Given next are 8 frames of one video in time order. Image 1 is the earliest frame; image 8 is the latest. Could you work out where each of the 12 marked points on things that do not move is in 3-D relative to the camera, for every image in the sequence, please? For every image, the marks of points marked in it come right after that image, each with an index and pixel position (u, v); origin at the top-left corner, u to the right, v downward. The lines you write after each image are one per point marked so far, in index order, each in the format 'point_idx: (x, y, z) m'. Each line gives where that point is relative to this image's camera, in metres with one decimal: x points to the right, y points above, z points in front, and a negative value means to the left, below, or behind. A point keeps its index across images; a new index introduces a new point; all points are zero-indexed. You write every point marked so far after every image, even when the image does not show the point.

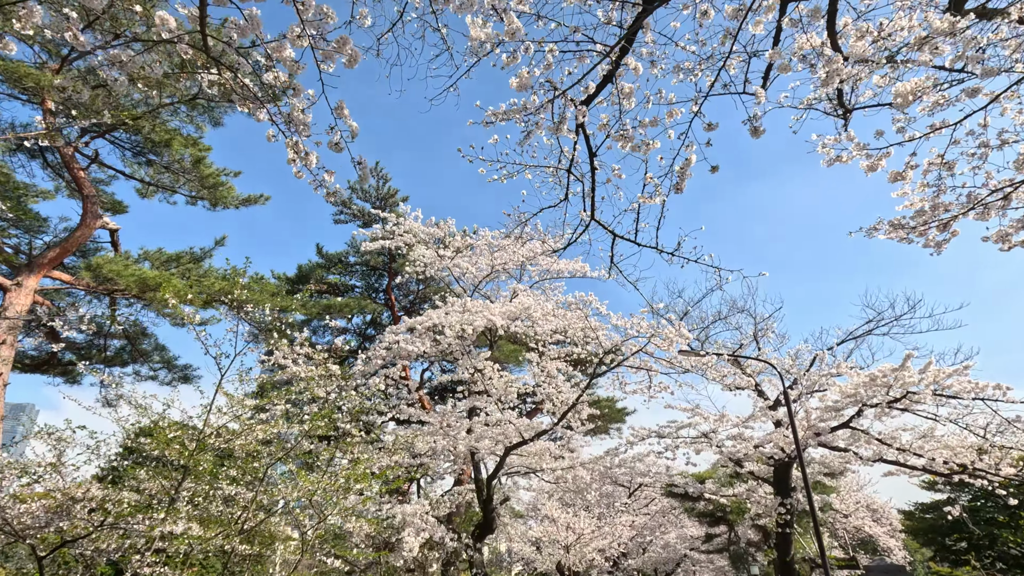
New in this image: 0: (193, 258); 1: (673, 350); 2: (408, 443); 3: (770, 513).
0: (-5.4, +0.5, +9.0) m
1: (+2.8, -1.0, +9.2) m
2: (-2.0, -3.0, +10.2) m
3: (+5.2, -4.5, +10.6) m
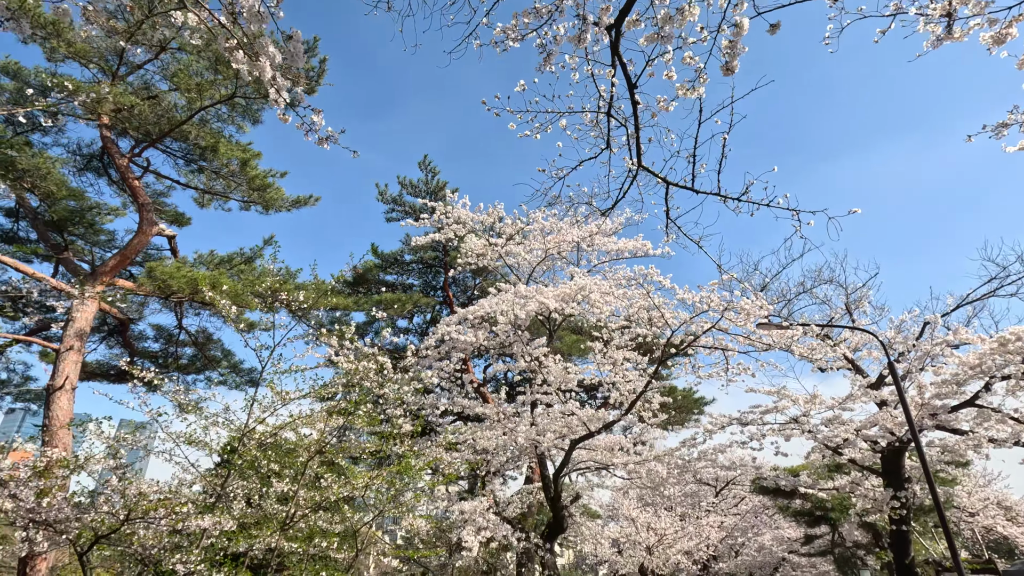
0: (-4.6, +0.5, +9.1) m
1: (+3.7, -0.5, +8.2) m
2: (-0.8, -2.8, +9.7) m
3: (+6.4, -3.8, +9.3) m
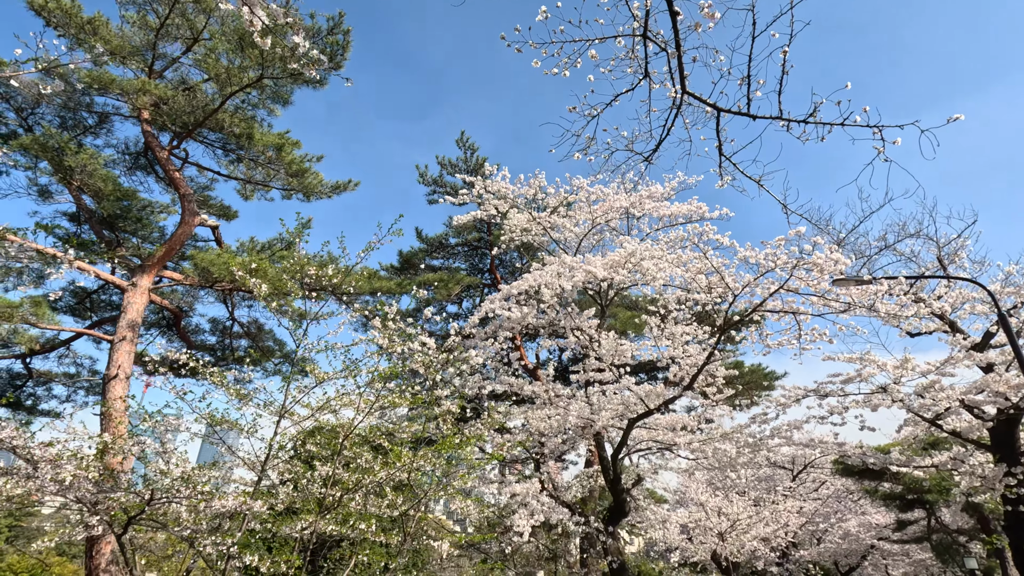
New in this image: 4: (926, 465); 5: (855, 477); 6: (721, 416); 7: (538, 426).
0: (-3.9, +0.7, +9.0) m
1: (+4.3, +0.1, +7.3) m
2: (+0.1, -2.3, +9.3) m
3: (+7.3, -3.0, +8.1) m
4: (+7.1, -3.0, +9.1) m
5: (+9.8, -5.4, +15.1) m
6: (+3.8, -2.3, +9.6) m
7: (+0.4, -2.5, +9.5) m
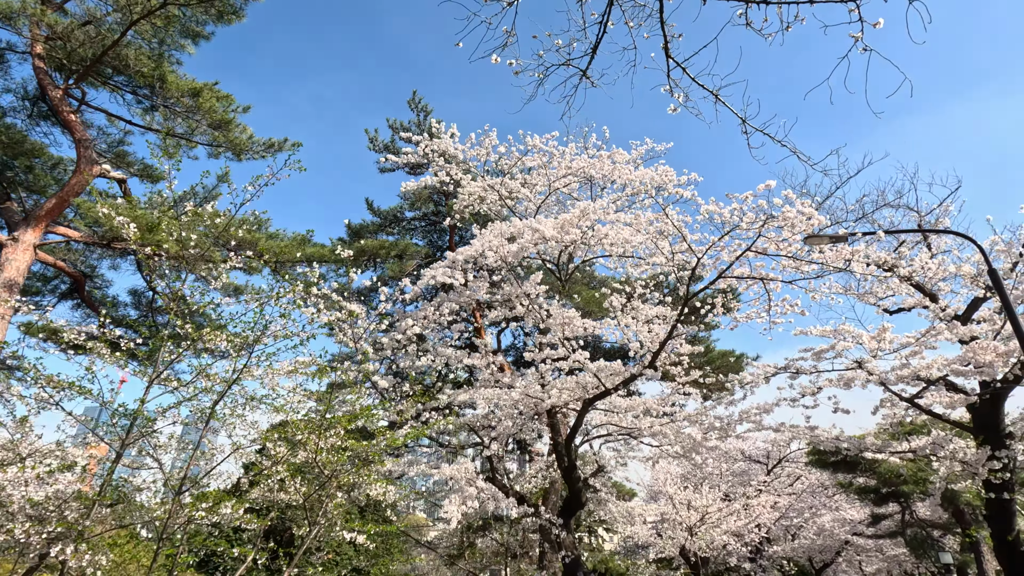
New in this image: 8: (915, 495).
0: (-4.7, +1.3, +8.0) m
1: (+3.5, +0.6, +6.5) m
2: (-0.8, -1.8, +8.5) m
3: (+6.5, -2.6, +7.4) m
4: (+6.2, -2.6, +8.4) m
5: (+8.7, -5.0, +14.5) m
6: (+2.9, -1.8, +8.8) m
7: (-0.5, -1.9, +8.6) m
8: (+10.4, -5.3, +13.6) m
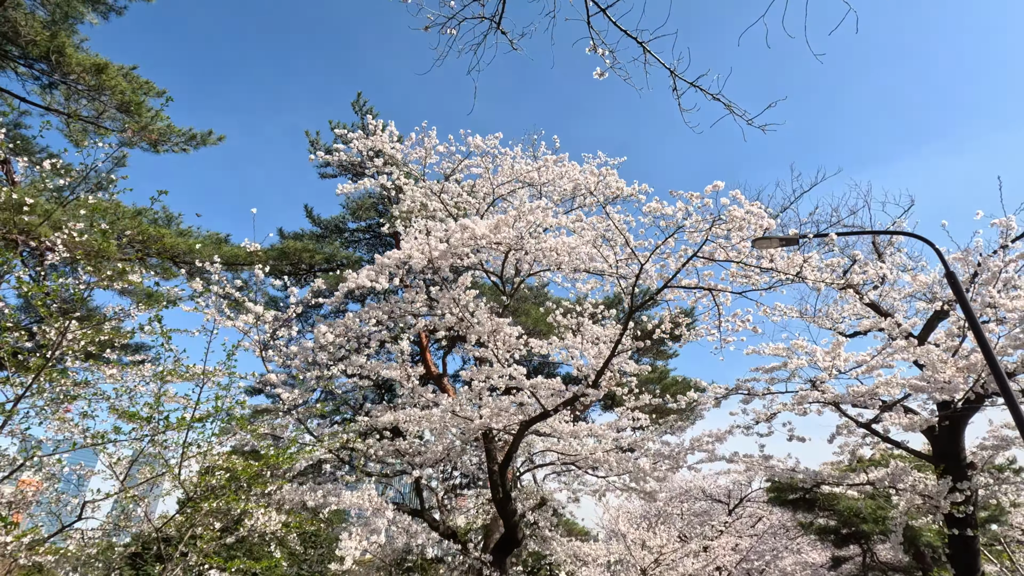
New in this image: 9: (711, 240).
0: (-5.6, +1.3, +7.1) m
1: (+2.6, +0.5, +6.0) m
2: (-1.8, -1.9, +7.6) m
3: (+5.5, -2.8, +6.9) m
4: (+5.2, -2.9, +7.9) m
5: (+7.2, -5.8, +13.9) m
6: (+1.8, -2.1, +8.1) m
7: (-1.5, -2.1, +7.7) m
8: (+9.0, -6.1, +13.1) m
9: (+2.2, +0.5, +6.0) m
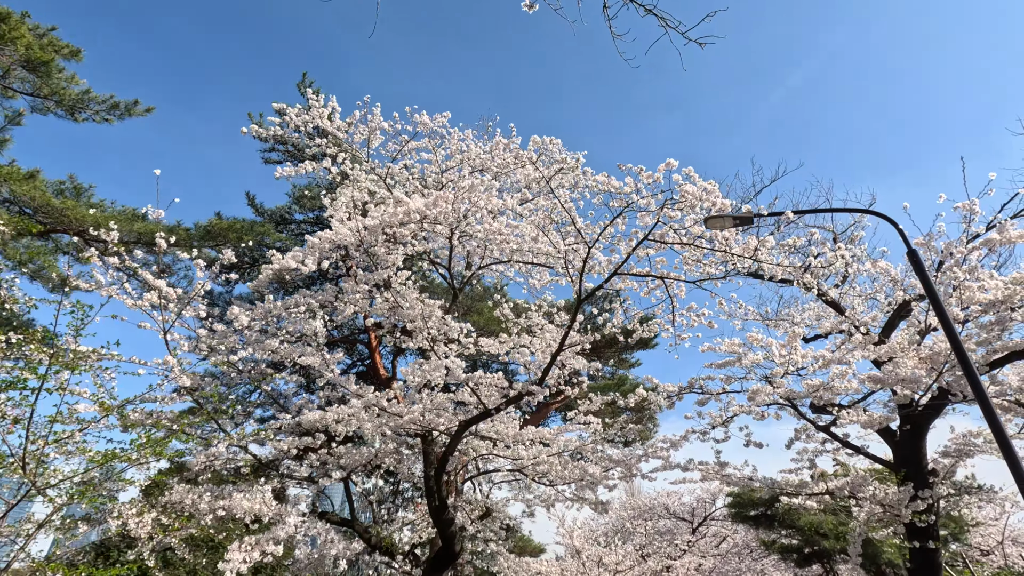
0: (-6.3, +1.7, +6.4) m
1: (+2.0, +0.6, +5.6) m
2: (-2.6, -1.7, +6.8) m
3: (+4.7, -2.8, +6.5) m
4: (+4.3, -2.9, +7.4) m
5: (+6.0, -6.0, +13.5) m
6: (+1.0, -2.0, +7.6) m
7: (-2.3, -1.9, +7.0) m
8: (+7.8, -6.3, +12.7) m
9: (+1.6, +0.7, +5.5) m
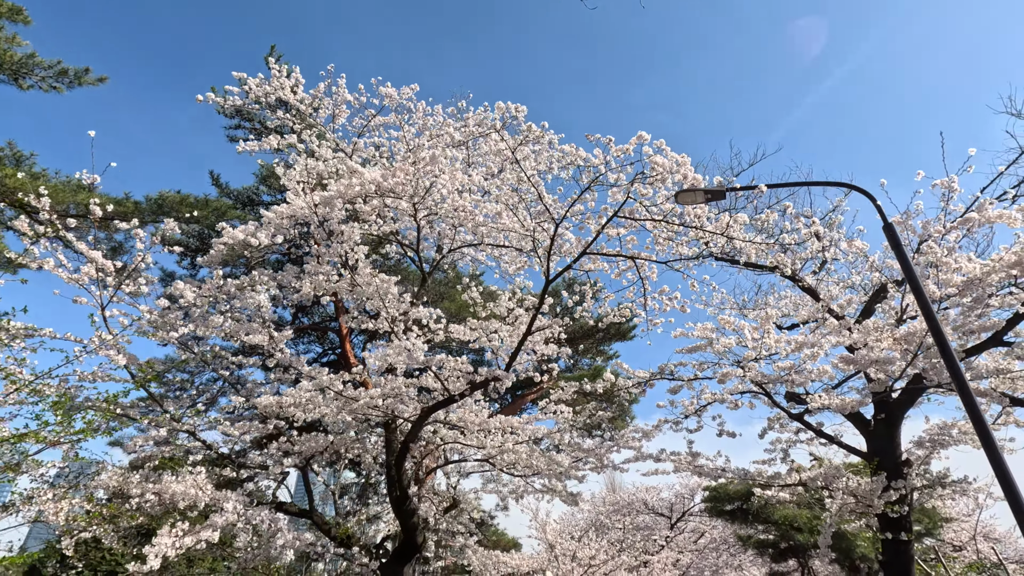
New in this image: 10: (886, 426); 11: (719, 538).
0: (-6.7, +2.0, +5.9) m
1: (+1.6, +0.8, +5.3) m
2: (-3.0, -1.4, +6.5) m
3: (+4.2, -2.6, +6.3) m
4: (+3.8, -2.7, +7.3) m
5: (+5.4, -5.8, +13.3) m
6: (+0.5, -1.7, +7.3) m
7: (-2.7, -1.6, +6.7) m
8: (+7.1, -6.2, +12.6) m
9: (+1.2, +0.9, +5.3) m
10: (+4.5, -1.7, +6.3) m
11: (+5.9, -7.2, +15.3) m
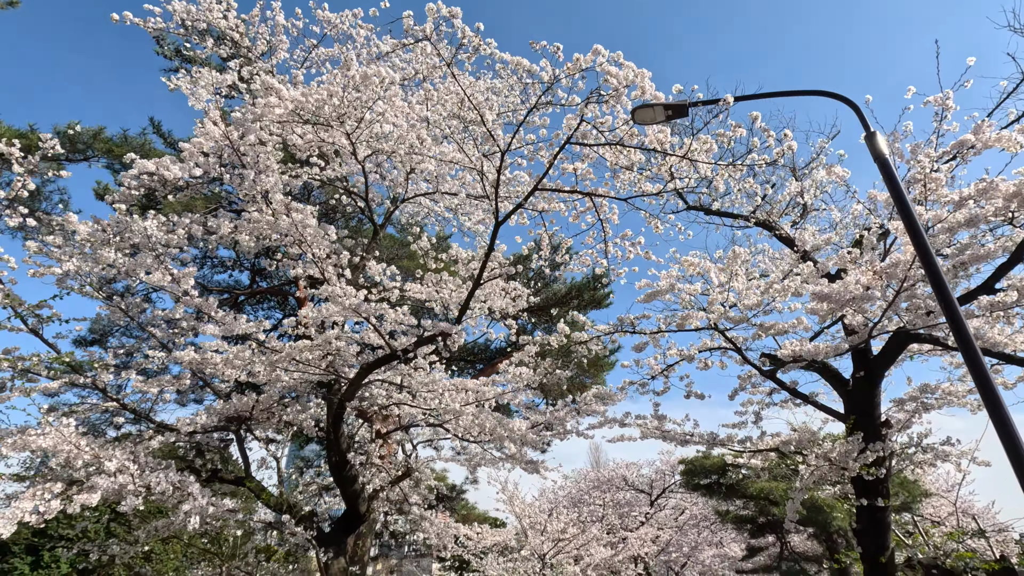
0: (-7.2, +2.6, +5.1) m
1: (+1.0, +1.4, +4.7) m
2: (-3.6, -0.8, +5.9) m
3: (+3.6, -2.1, +5.8) m
4: (+3.2, -2.1, +6.8) m
5: (+4.6, -5.0, +13.0) m
6: (-0.1, -1.1, +6.7) m
7: (-3.3, -0.9, +6.0) m
8: (+6.4, -5.4, +12.3) m
9: (+0.6, +1.5, +4.6) m
10: (+3.9, -1.1, +5.8) m
11: (+5.1, -6.3, +15.0) m
